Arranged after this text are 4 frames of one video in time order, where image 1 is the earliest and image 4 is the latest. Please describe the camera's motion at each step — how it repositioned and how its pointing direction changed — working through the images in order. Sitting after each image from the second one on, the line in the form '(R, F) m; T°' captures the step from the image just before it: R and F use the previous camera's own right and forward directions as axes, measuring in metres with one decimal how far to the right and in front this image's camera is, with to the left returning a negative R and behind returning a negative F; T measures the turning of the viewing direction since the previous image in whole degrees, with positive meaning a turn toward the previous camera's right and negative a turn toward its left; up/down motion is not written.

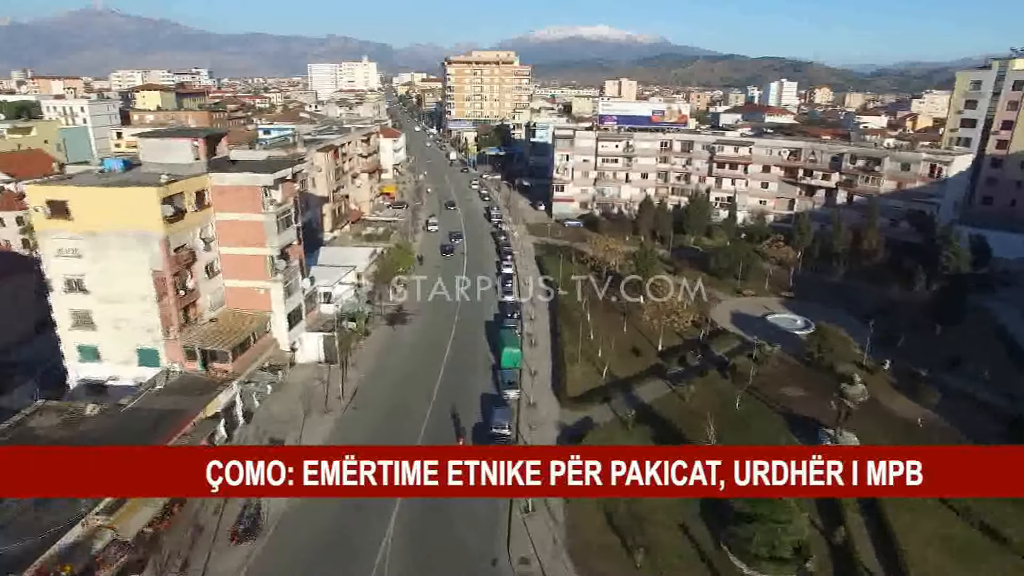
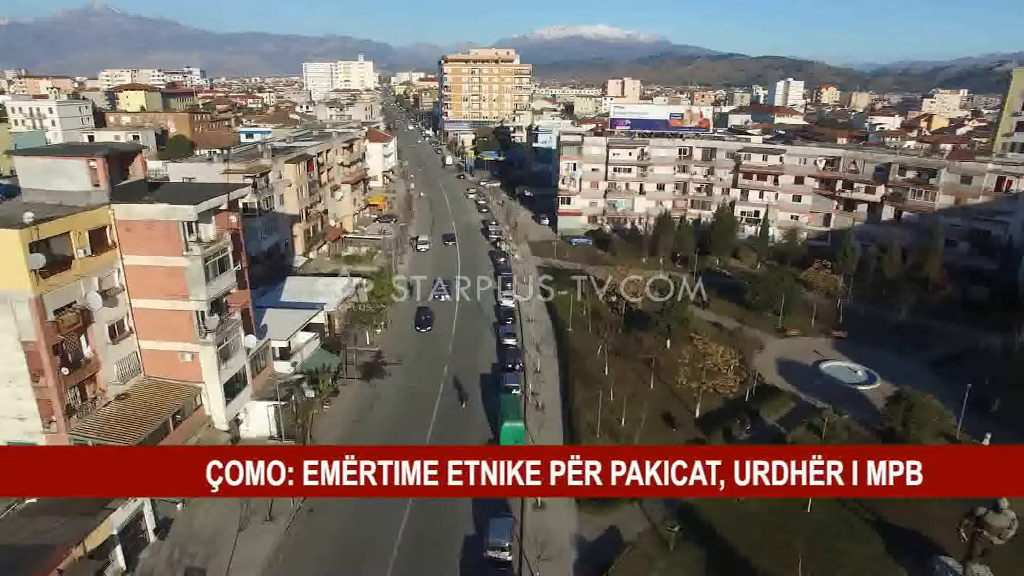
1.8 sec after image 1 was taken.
(-0.1, +6.7) m; 0°
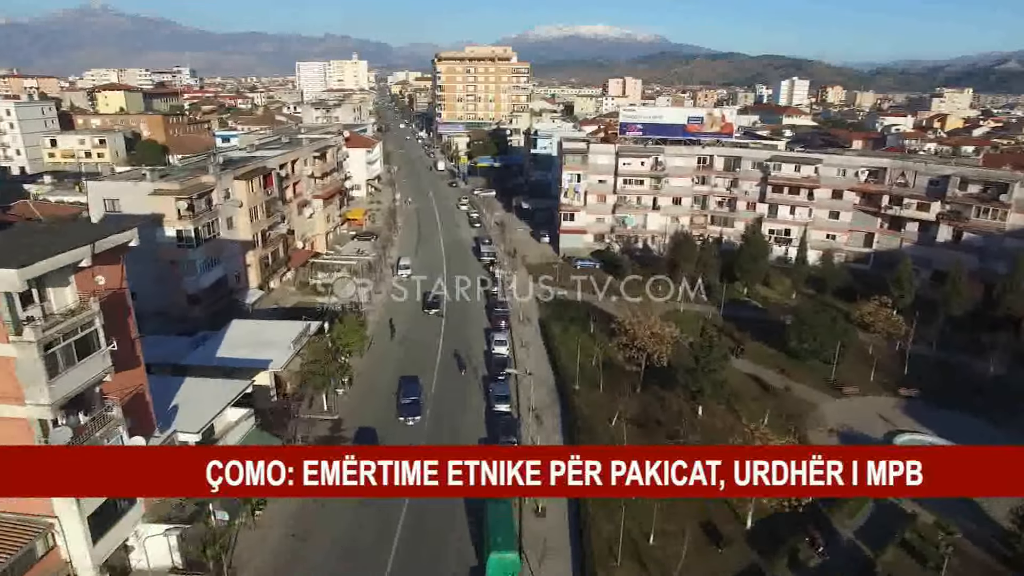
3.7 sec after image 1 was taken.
(+0.3, +6.8) m; 0°
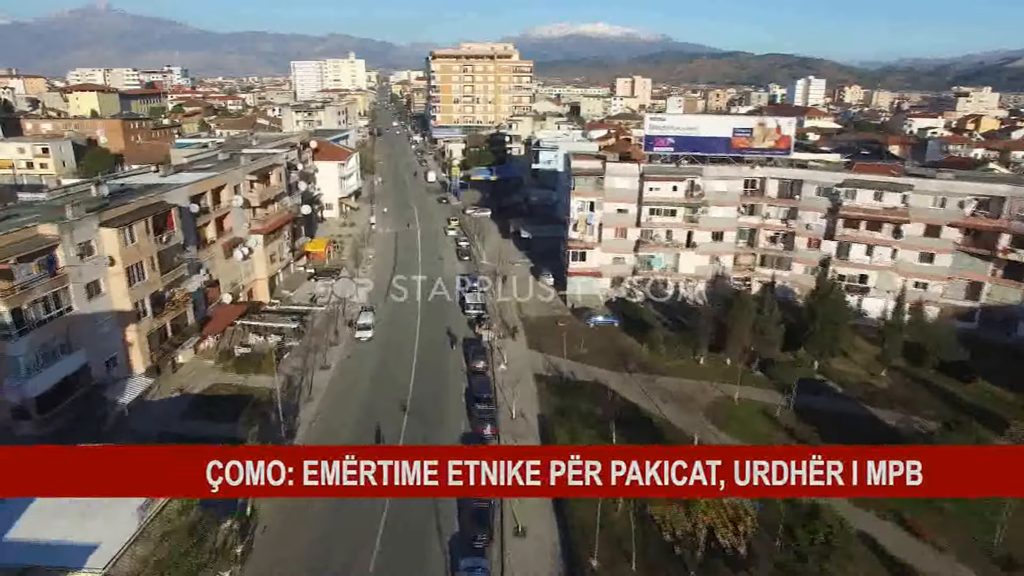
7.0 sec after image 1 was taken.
(+0.6, +10.7) m; 0°
